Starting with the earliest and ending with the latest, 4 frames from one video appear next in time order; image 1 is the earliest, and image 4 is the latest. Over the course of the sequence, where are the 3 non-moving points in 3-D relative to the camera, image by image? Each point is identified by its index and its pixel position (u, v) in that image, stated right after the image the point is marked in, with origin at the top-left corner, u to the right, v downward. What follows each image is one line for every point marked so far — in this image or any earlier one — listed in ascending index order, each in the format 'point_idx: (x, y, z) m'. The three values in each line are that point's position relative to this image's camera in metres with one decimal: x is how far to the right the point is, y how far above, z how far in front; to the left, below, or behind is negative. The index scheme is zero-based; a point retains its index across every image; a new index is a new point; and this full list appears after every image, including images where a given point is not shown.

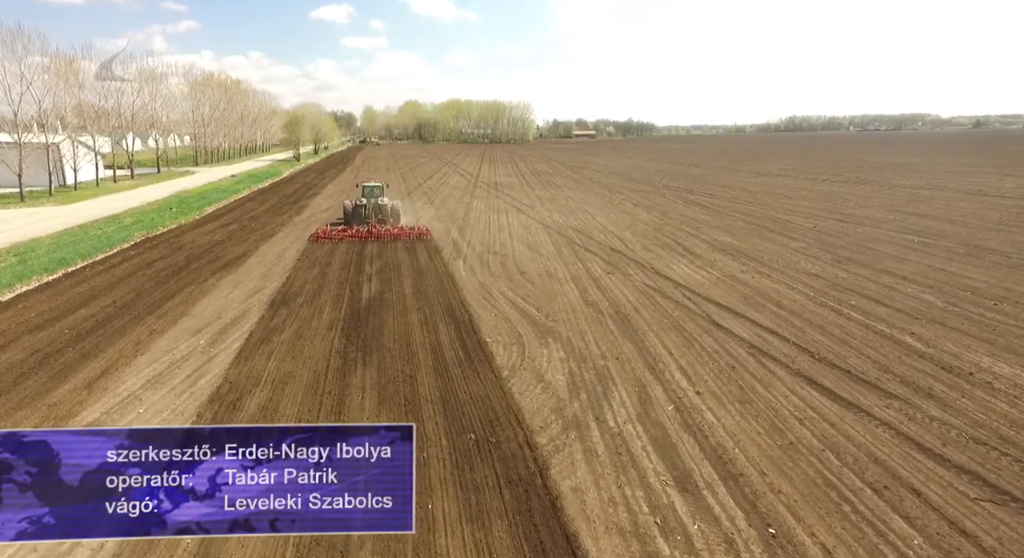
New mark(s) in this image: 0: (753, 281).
0: (+5.5, -0.1, +12.3) m
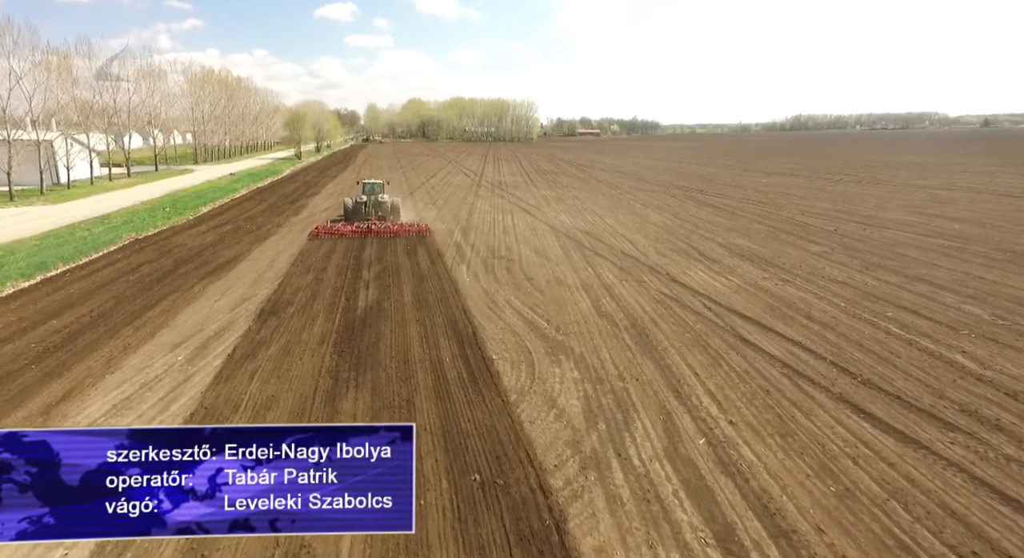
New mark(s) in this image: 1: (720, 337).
0: (+5.6, -0.2, +11.5) m
1: (+3.4, -0.9, +9.0) m
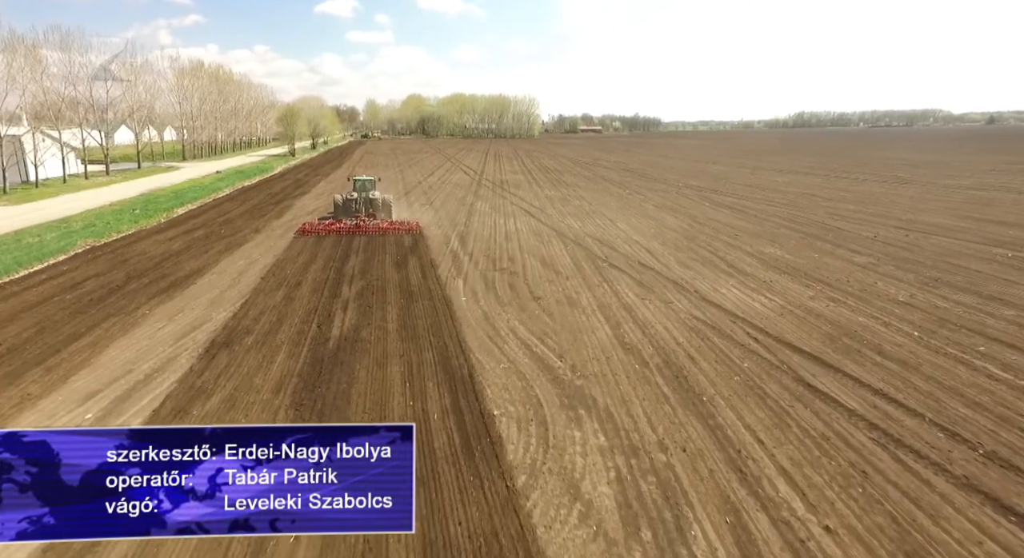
0: (+5.7, -0.6, +9.7) m
1: (+3.5, -1.3, +7.2) m
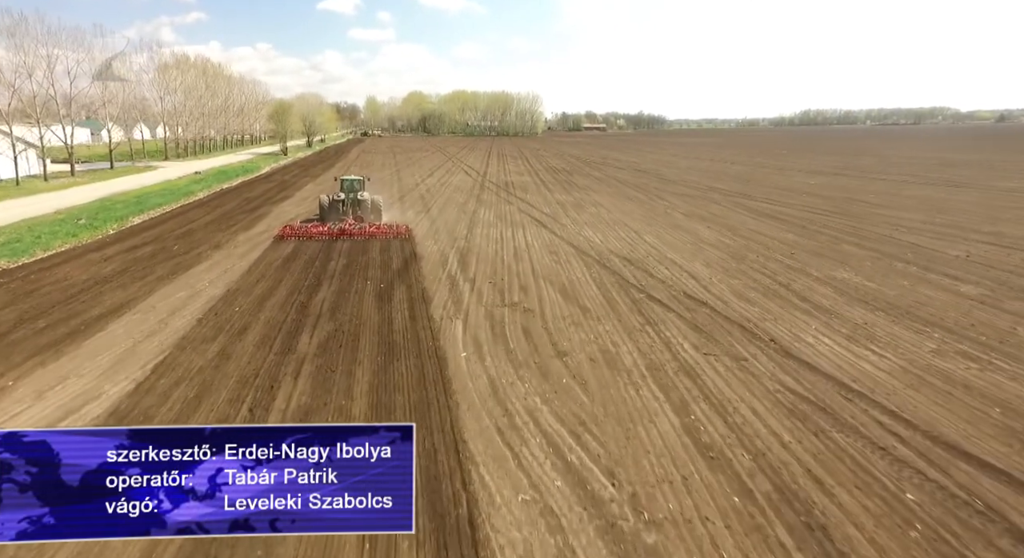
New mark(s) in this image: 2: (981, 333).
0: (+5.9, -1.3, +6.8) m
1: (+3.7, -2.1, +4.3) m
2: (+7.3, -0.9, +8.5) m
